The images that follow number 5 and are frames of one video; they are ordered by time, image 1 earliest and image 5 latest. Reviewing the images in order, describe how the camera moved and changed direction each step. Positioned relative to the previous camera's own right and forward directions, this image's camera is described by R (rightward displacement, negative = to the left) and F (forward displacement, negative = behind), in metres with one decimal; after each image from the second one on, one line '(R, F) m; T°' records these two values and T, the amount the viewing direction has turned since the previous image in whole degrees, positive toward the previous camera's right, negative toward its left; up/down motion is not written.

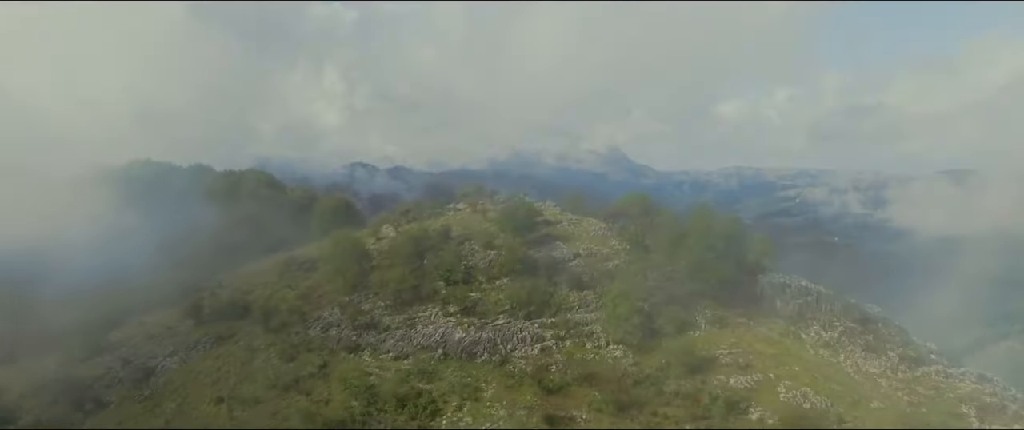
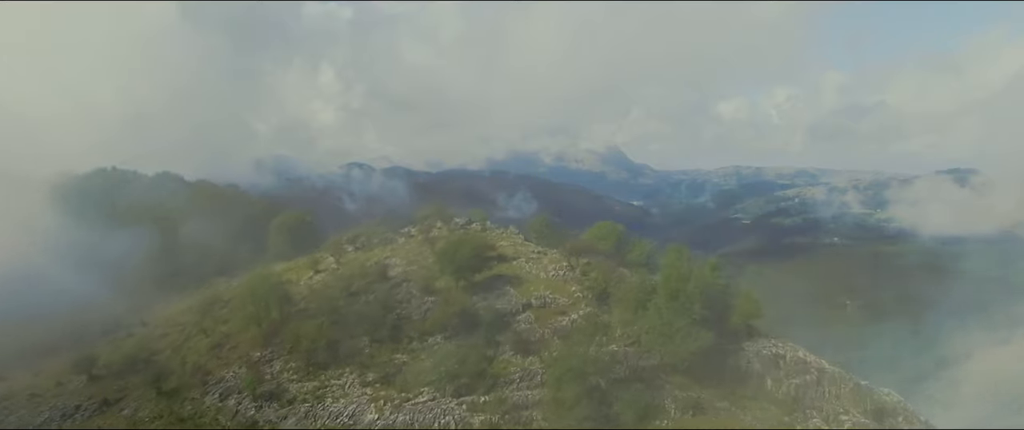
(+0.9, +1.9) m; 0°
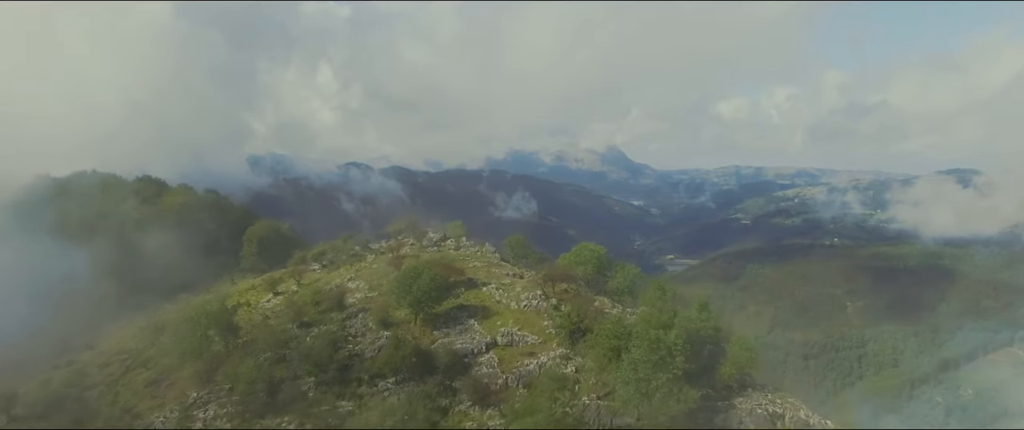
(+0.5, +1.1) m; 0°
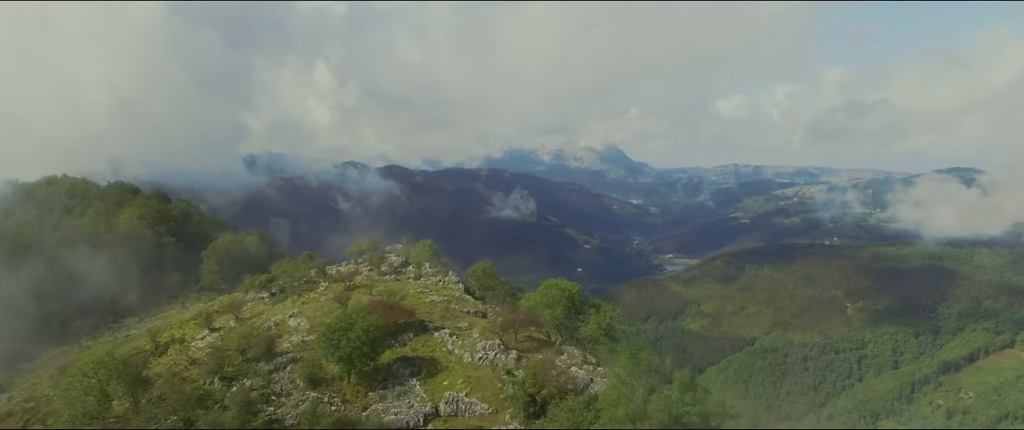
(+0.6, +1.5) m; 0°
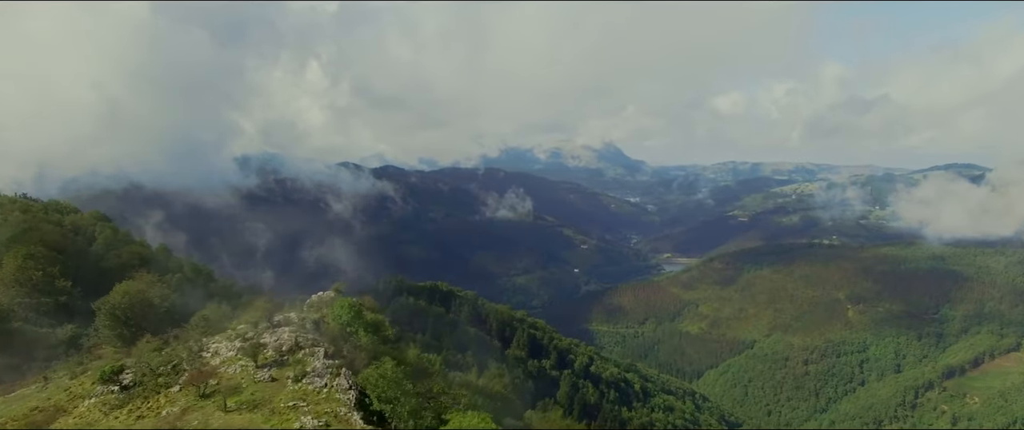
(+1.4, +3.6) m; 0°
